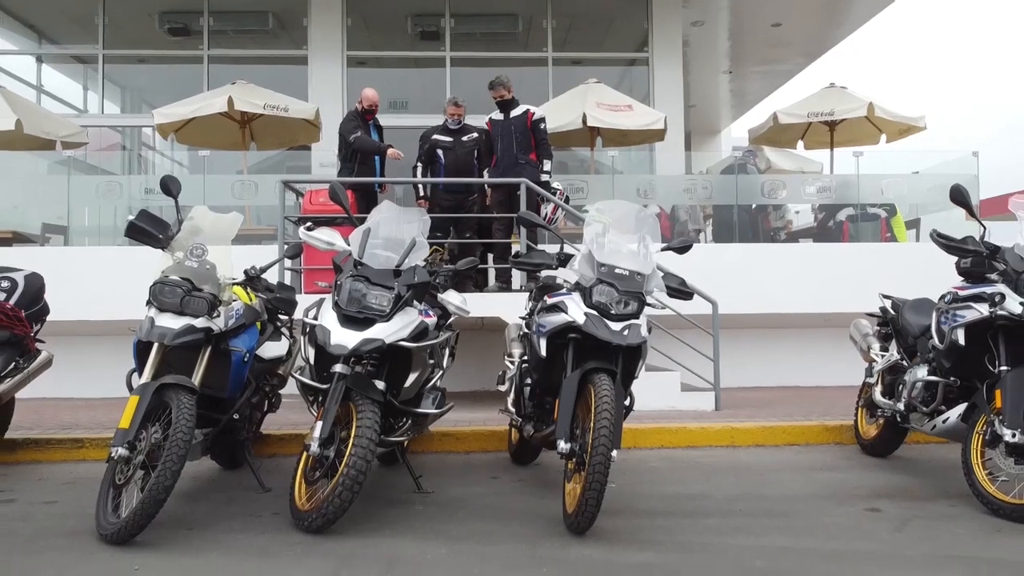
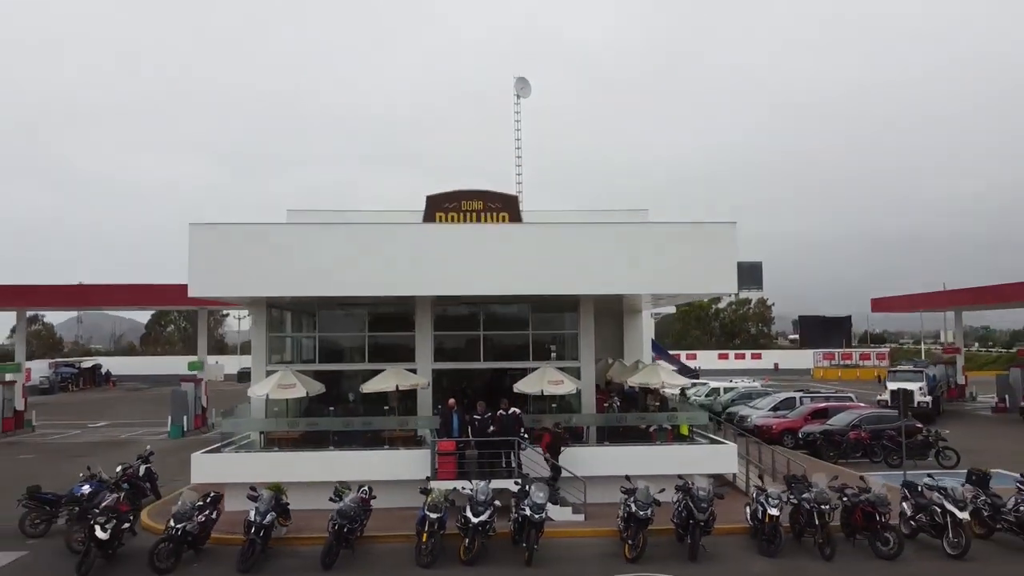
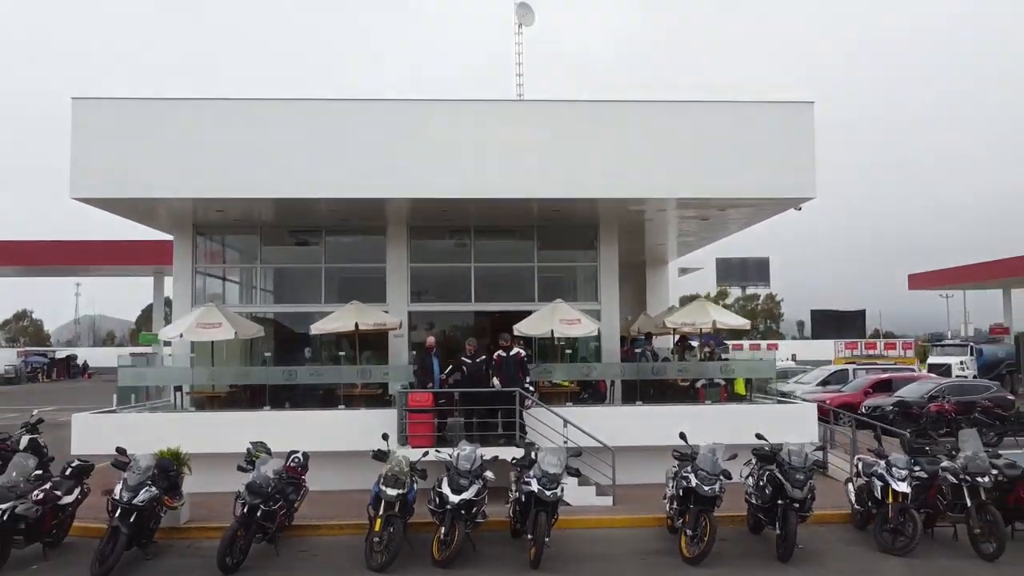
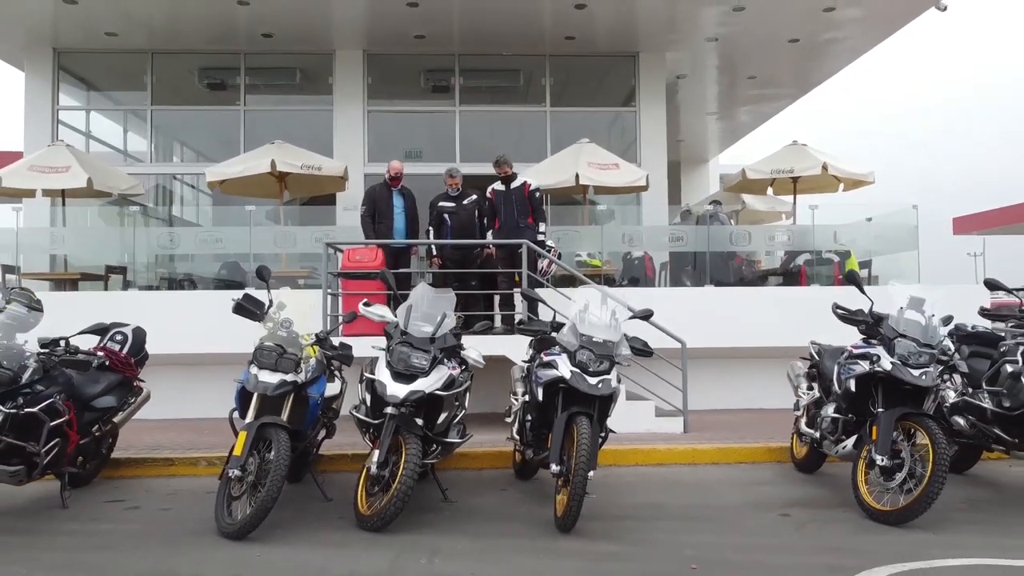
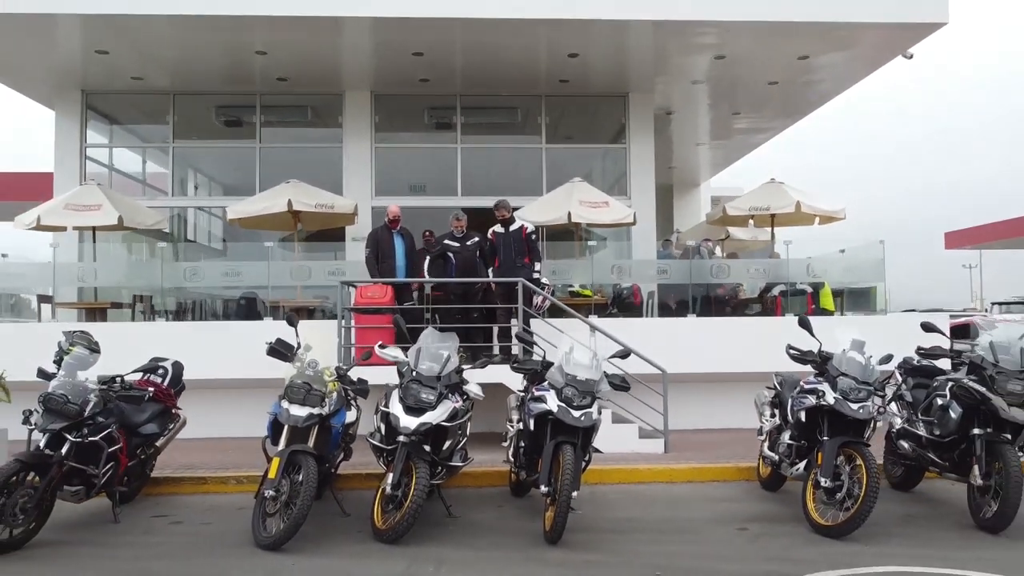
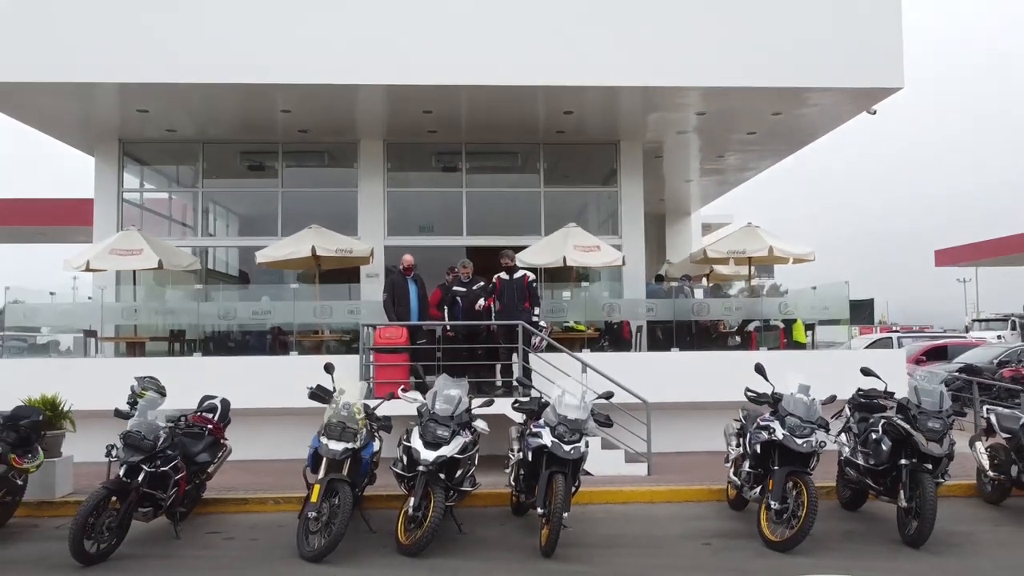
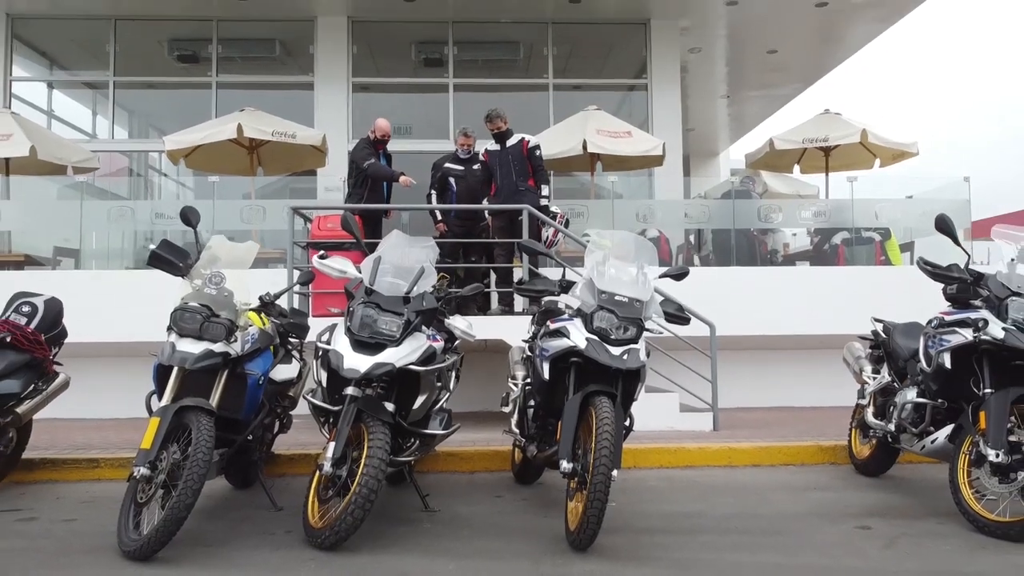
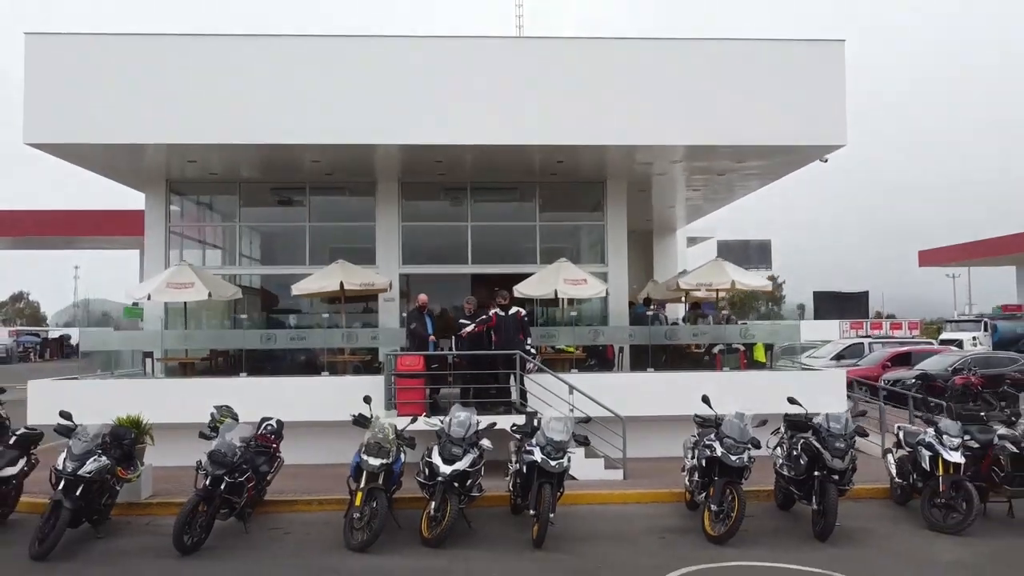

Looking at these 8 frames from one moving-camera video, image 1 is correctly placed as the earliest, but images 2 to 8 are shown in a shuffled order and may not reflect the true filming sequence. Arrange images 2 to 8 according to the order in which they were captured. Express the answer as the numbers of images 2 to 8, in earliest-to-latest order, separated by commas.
7, 4, 5, 6, 8, 3, 2
